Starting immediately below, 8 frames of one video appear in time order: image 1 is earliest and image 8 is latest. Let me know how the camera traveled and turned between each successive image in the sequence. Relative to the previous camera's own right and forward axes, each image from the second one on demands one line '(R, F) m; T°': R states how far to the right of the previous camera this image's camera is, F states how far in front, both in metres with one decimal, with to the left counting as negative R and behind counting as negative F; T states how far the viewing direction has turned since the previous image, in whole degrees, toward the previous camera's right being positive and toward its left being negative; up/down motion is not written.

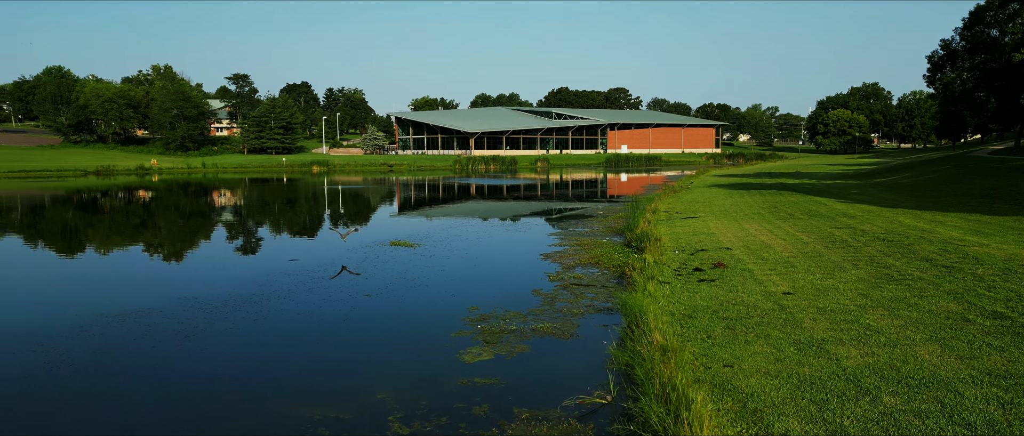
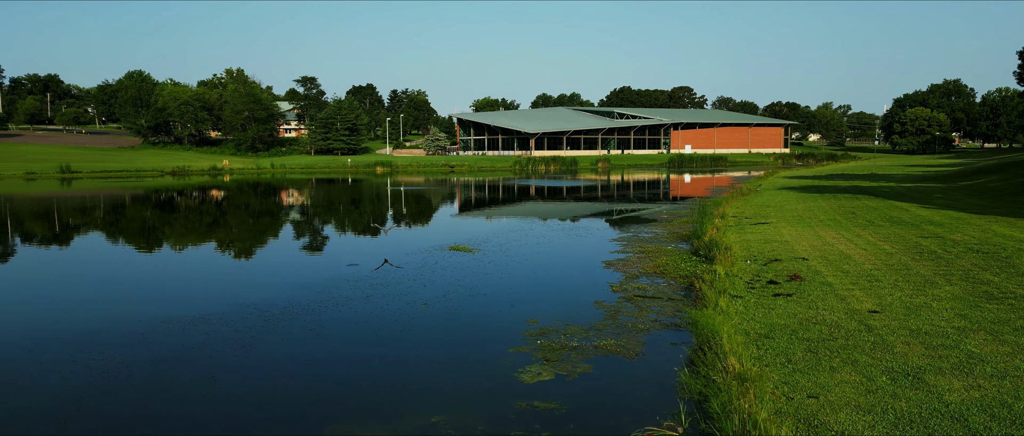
(0.0, +0.3) m; -5°
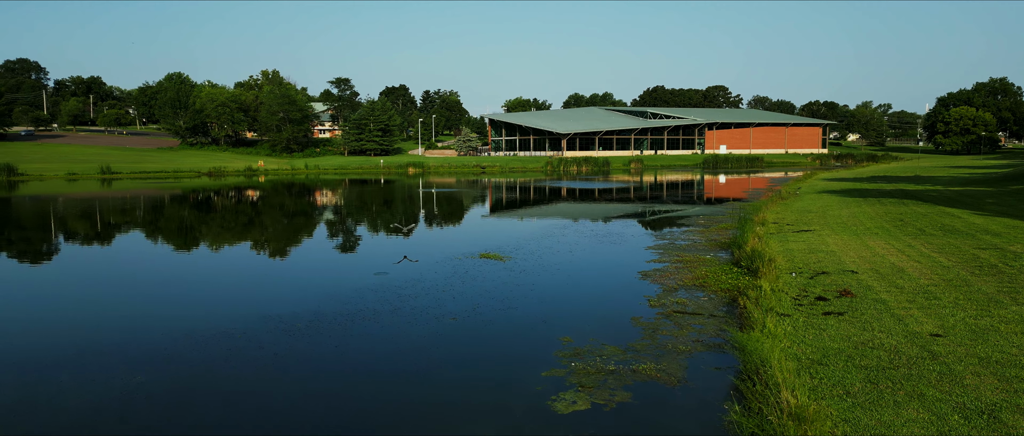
(0.0, +0.3) m; -3°
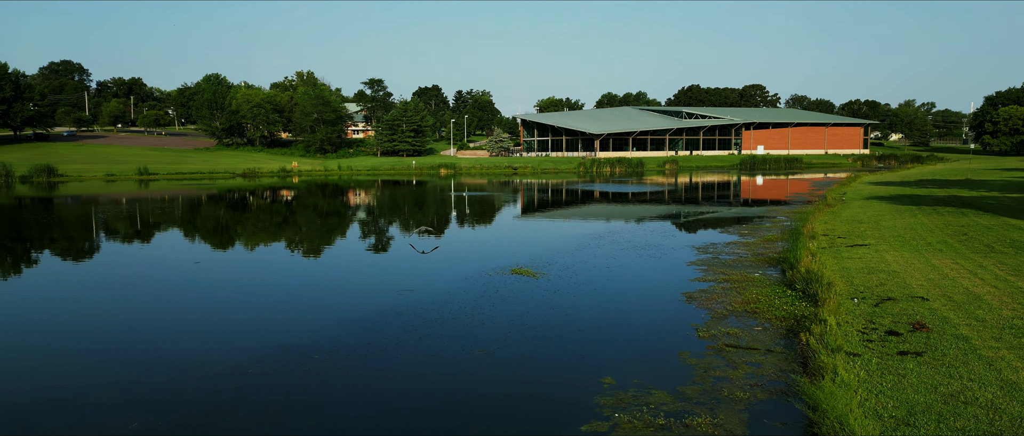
(0.0, +0.6) m; -3°
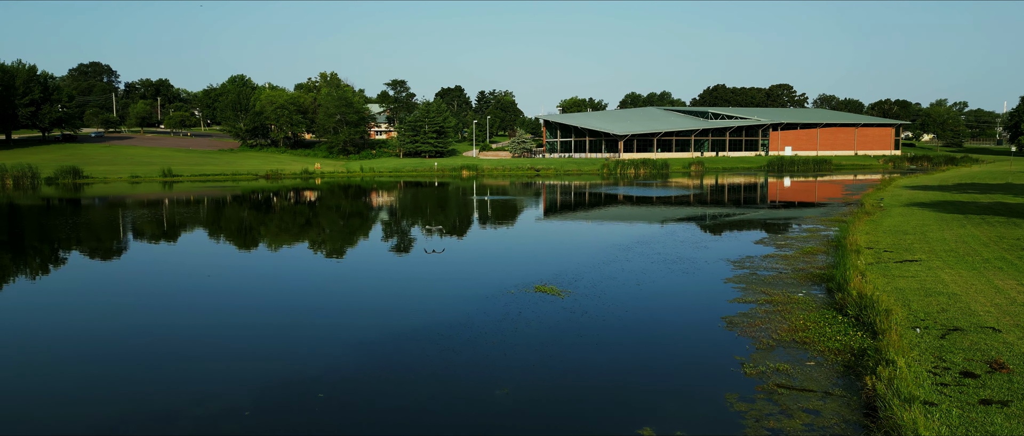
(0.0, +0.6) m; -2°
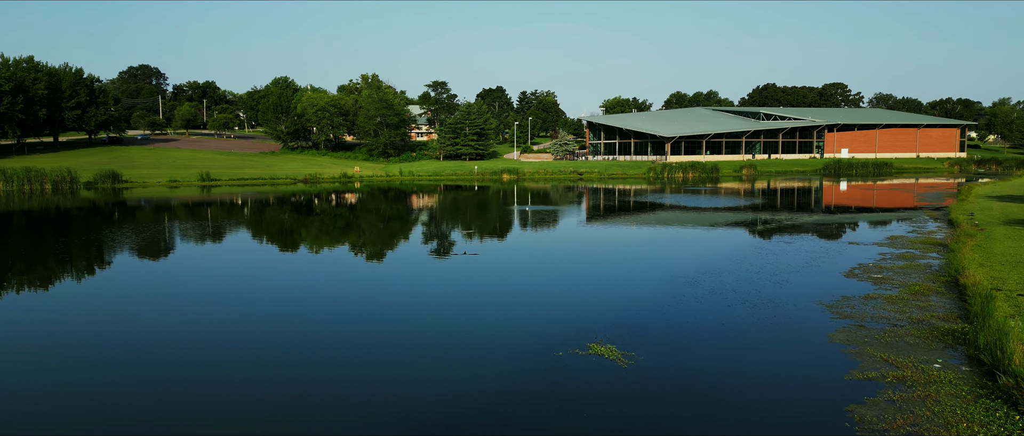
(-0.1, +1.9) m; -4°
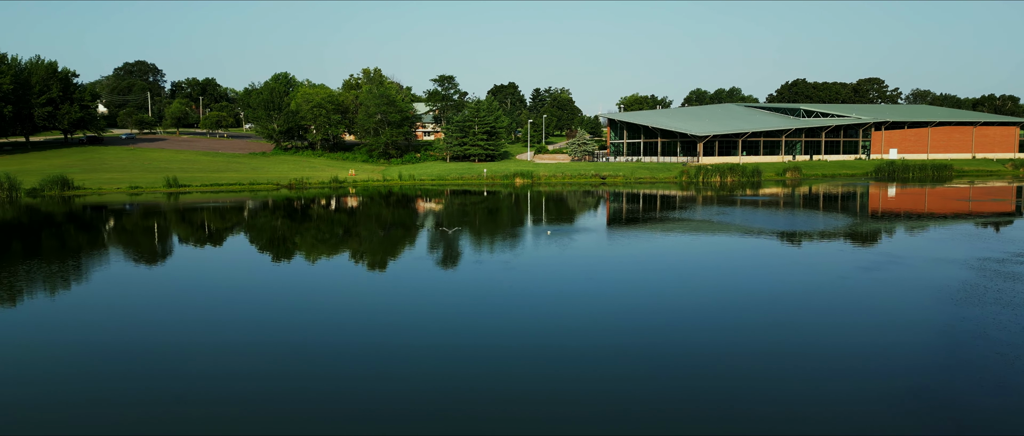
(-0.1, +7.2) m; -1°
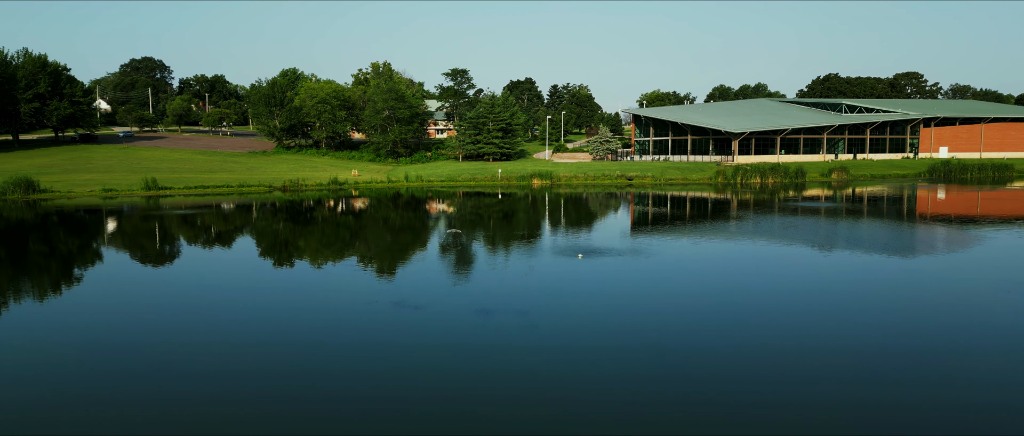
(-0.1, +5.0) m; -1°
